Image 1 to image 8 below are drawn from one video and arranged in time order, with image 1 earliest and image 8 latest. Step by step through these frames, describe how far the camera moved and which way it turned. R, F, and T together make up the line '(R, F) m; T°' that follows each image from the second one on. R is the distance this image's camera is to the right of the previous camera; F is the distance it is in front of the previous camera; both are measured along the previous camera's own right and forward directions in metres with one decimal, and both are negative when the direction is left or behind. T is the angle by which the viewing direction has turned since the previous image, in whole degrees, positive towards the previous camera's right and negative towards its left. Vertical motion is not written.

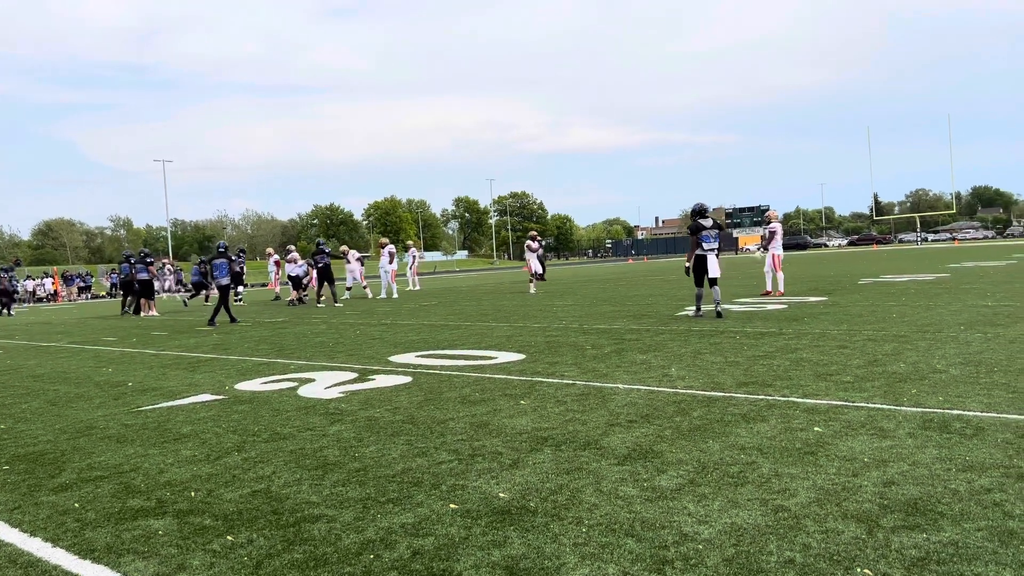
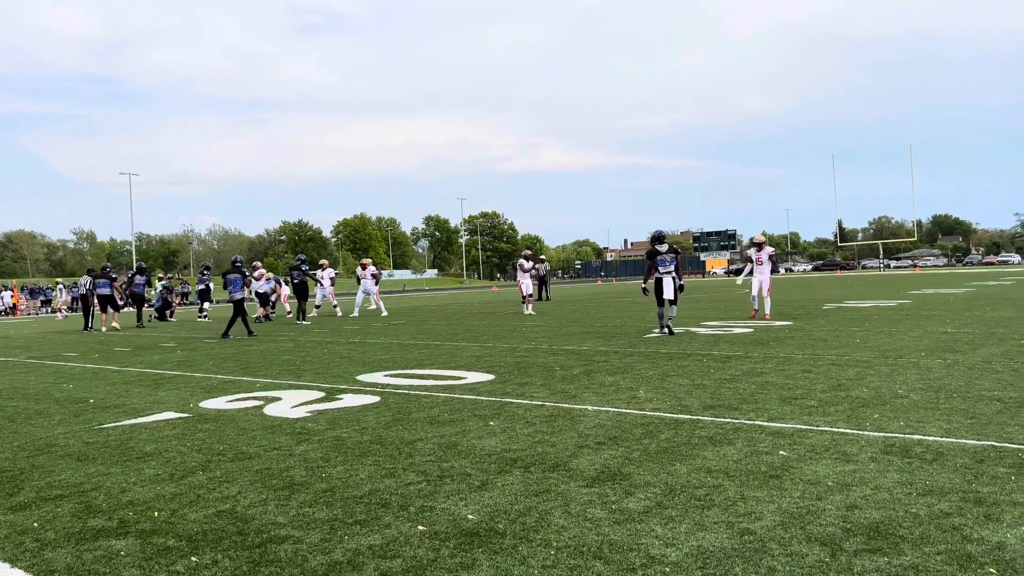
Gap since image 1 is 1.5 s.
(0.0, 0.0) m; +2°
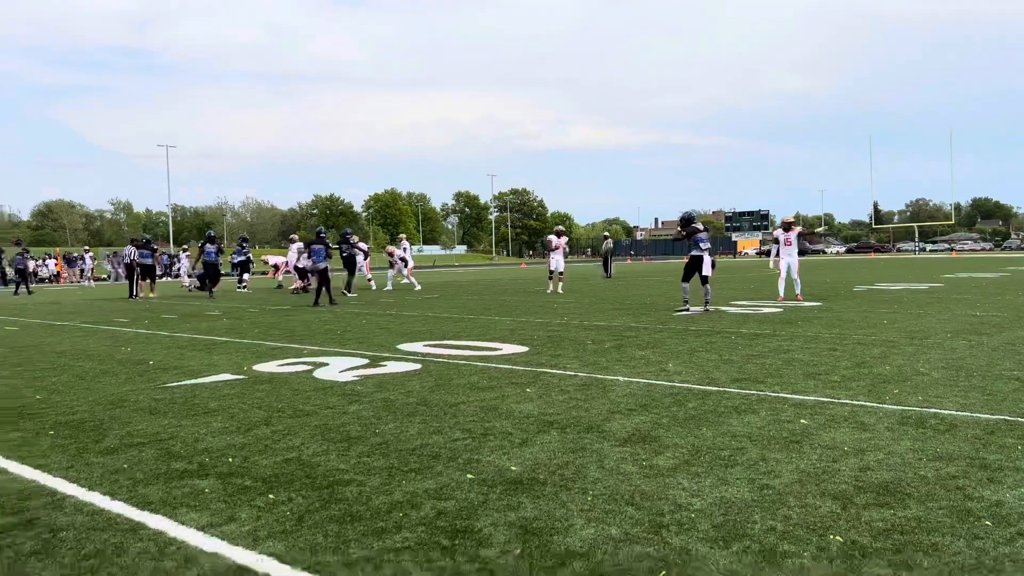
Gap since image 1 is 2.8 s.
(-0.1, -0.3) m; -2°
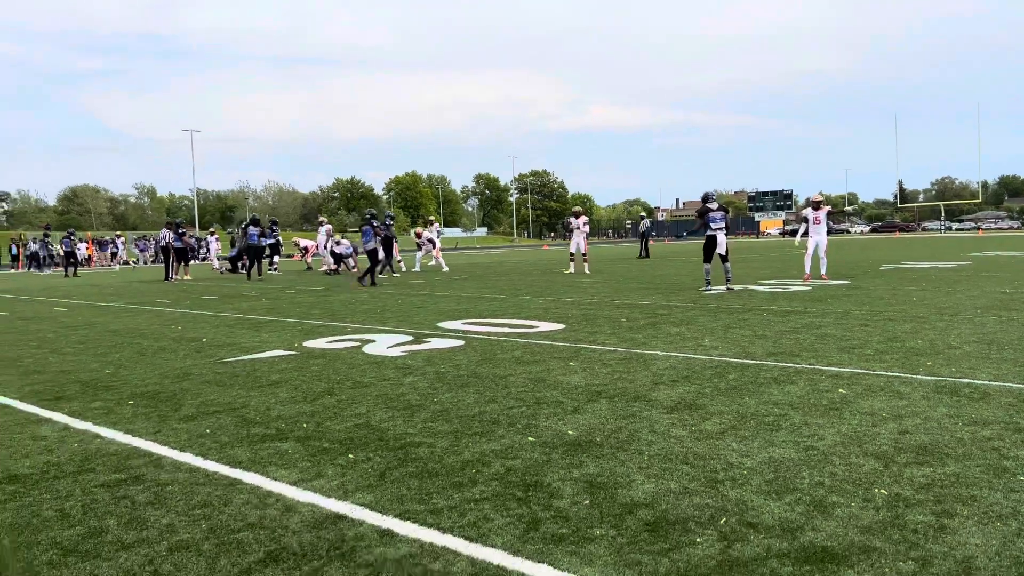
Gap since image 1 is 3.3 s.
(-0.2, -0.2) m; -1°
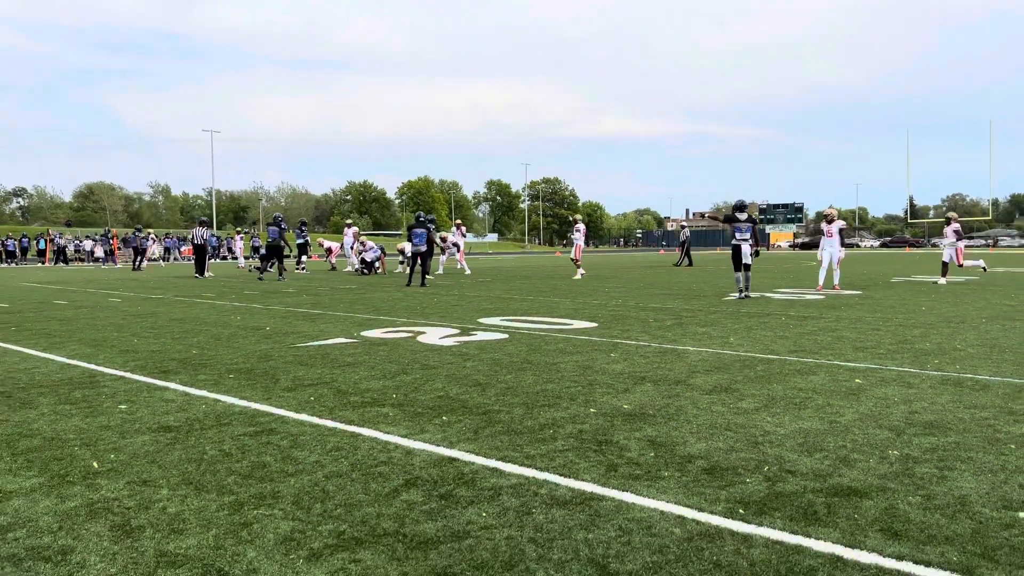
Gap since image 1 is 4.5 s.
(-0.3, -0.7) m; -1°
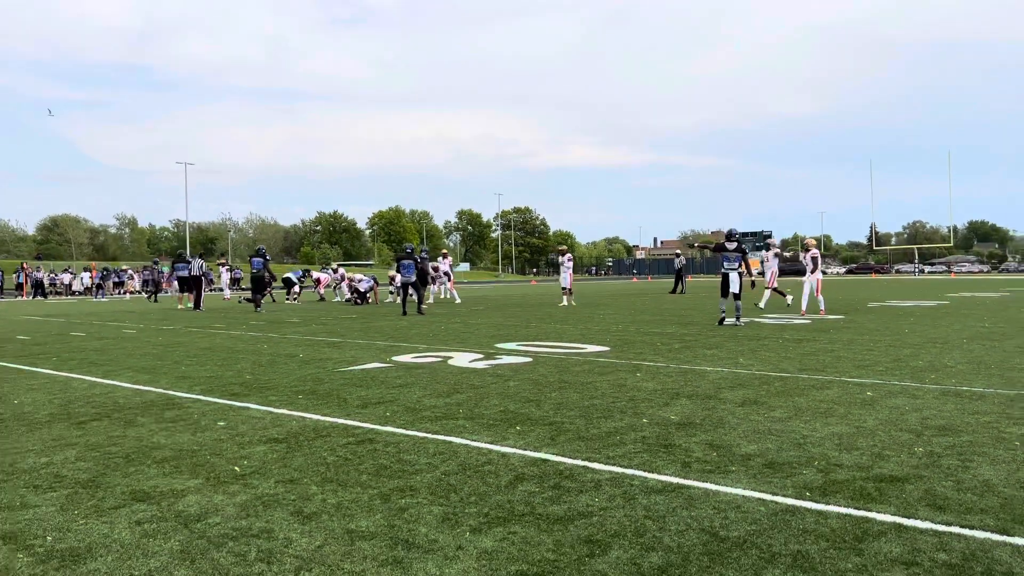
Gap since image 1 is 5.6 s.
(-0.6, -0.6) m; +2°
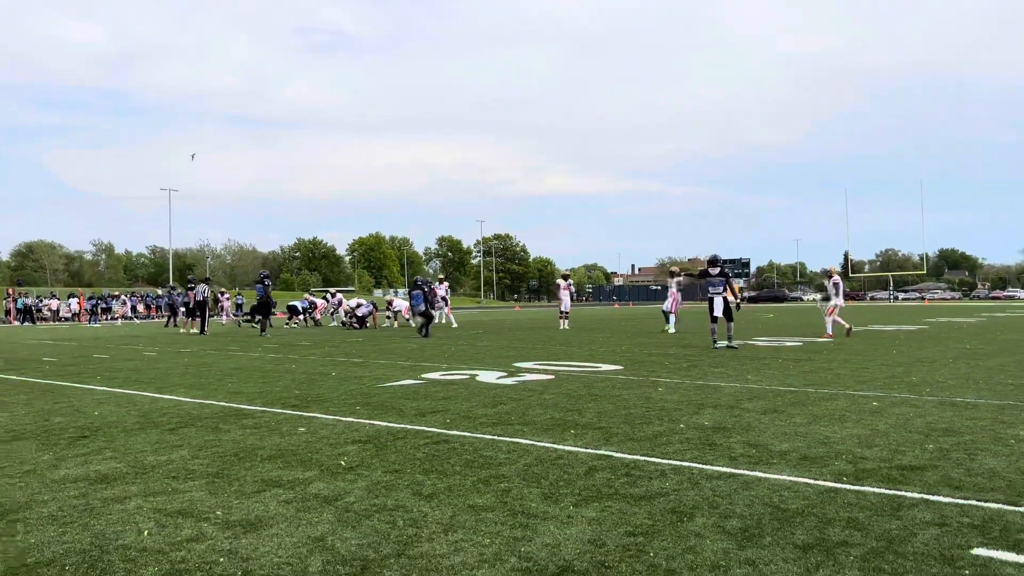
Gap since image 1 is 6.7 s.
(-0.5, -0.6) m; +2°
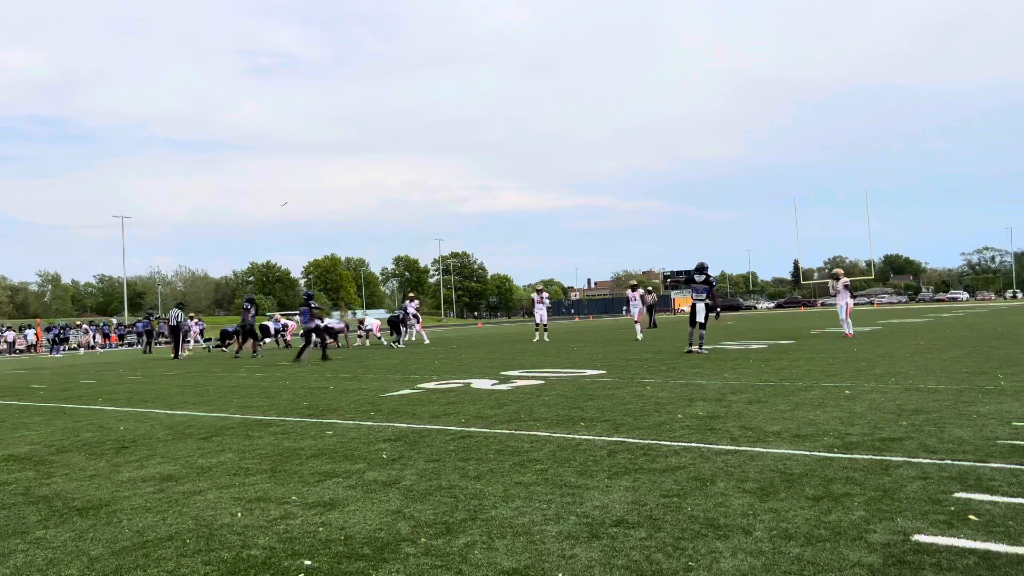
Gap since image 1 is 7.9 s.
(-0.4, -0.5) m; +3°
